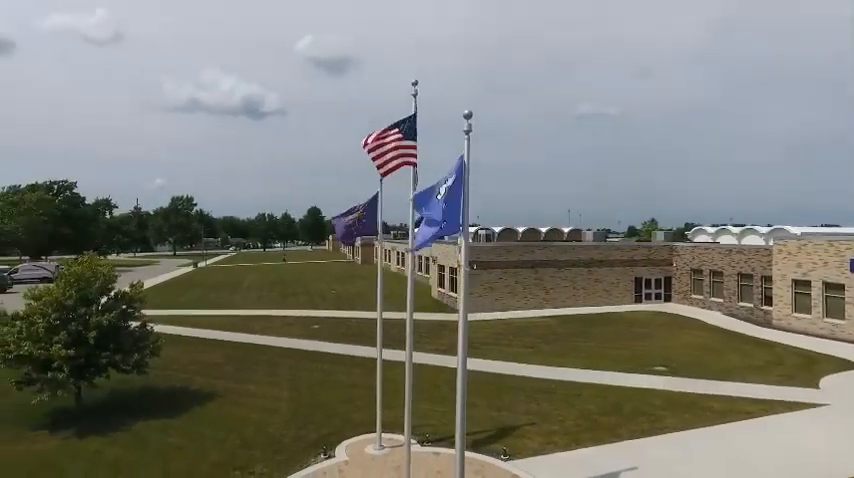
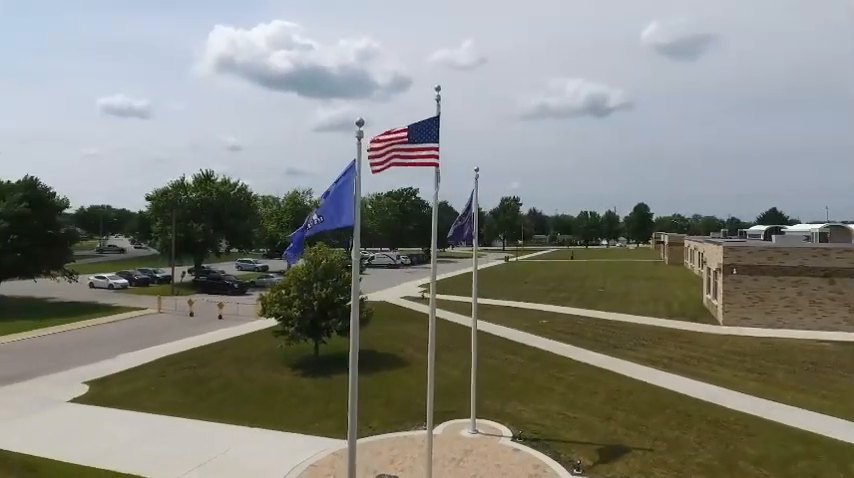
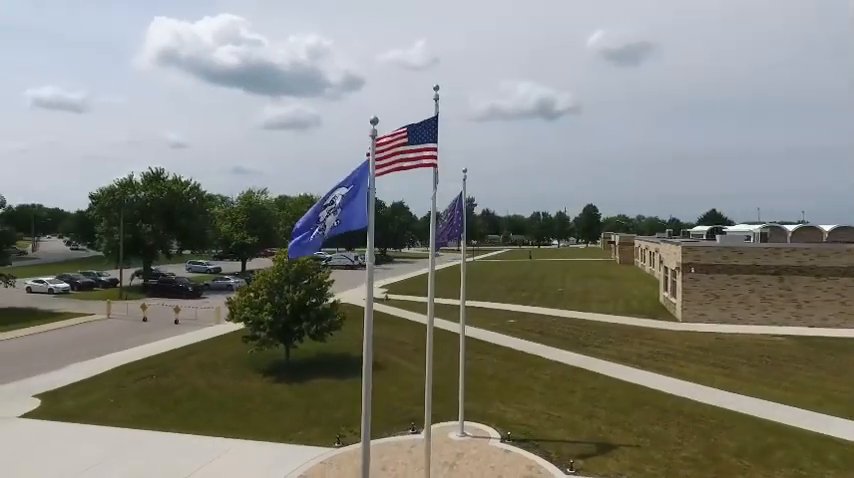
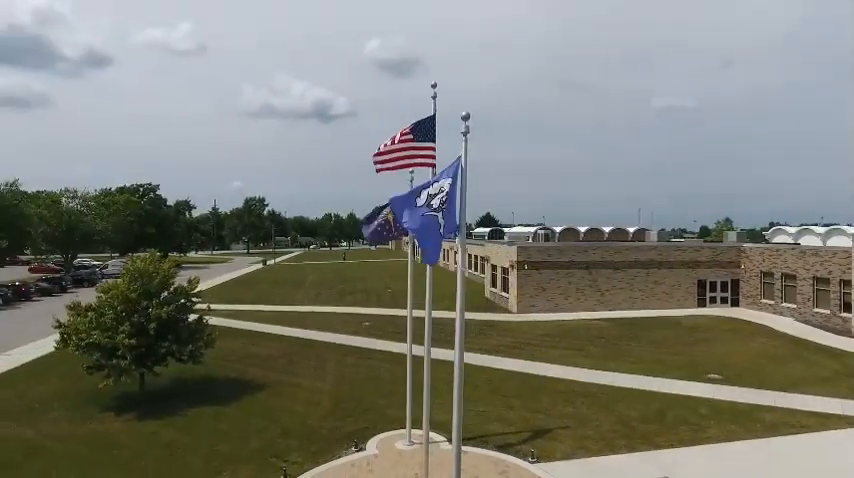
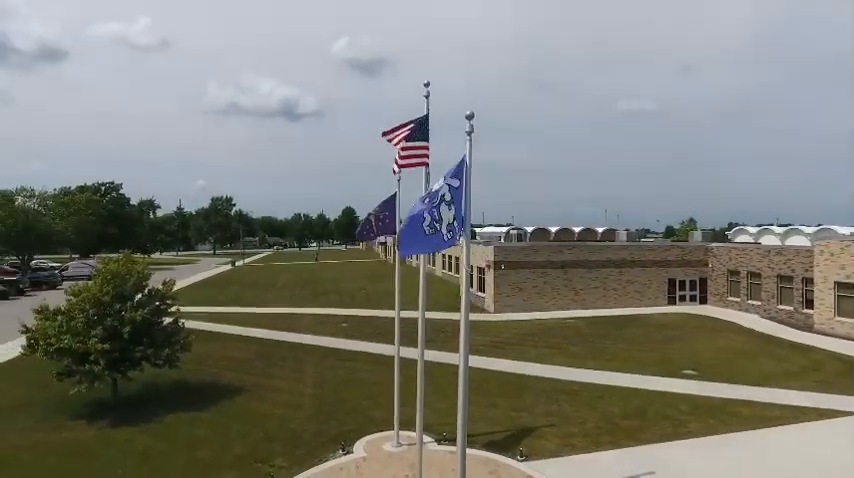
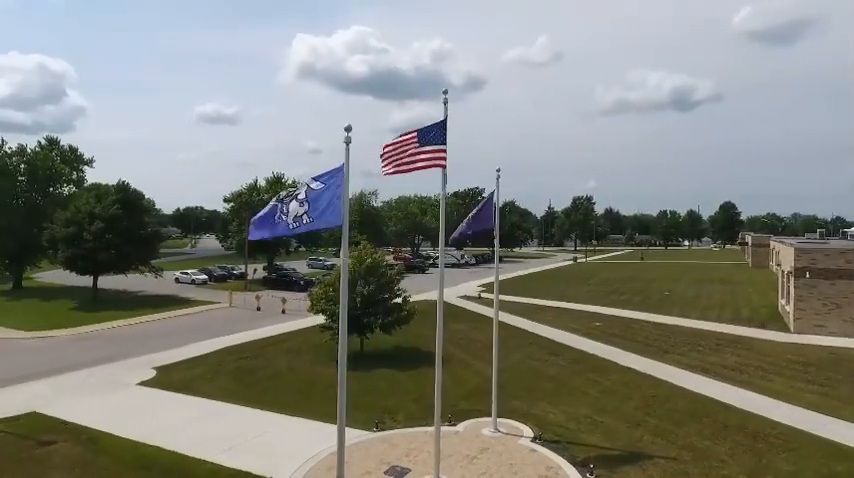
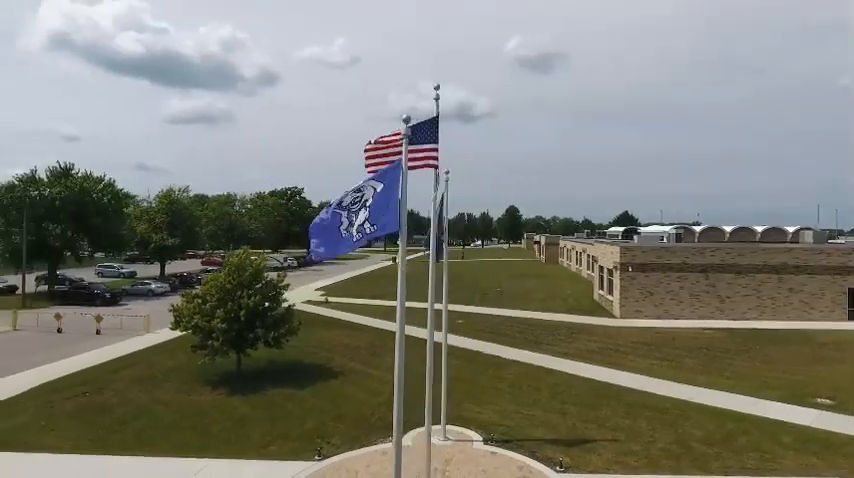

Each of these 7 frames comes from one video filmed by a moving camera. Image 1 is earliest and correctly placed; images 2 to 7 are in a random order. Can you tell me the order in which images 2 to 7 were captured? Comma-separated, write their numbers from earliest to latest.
5, 4, 7, 3, 2, 6
